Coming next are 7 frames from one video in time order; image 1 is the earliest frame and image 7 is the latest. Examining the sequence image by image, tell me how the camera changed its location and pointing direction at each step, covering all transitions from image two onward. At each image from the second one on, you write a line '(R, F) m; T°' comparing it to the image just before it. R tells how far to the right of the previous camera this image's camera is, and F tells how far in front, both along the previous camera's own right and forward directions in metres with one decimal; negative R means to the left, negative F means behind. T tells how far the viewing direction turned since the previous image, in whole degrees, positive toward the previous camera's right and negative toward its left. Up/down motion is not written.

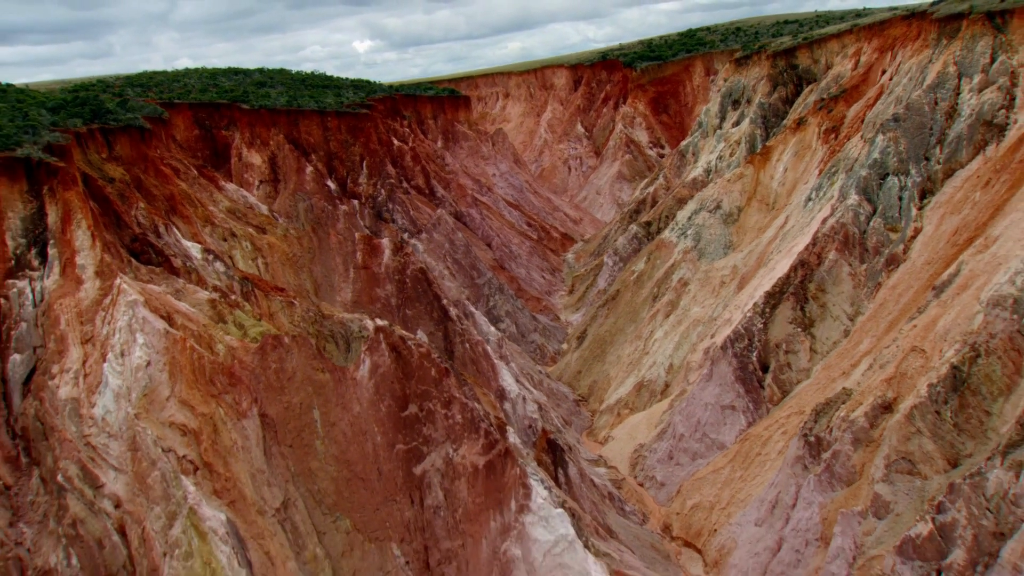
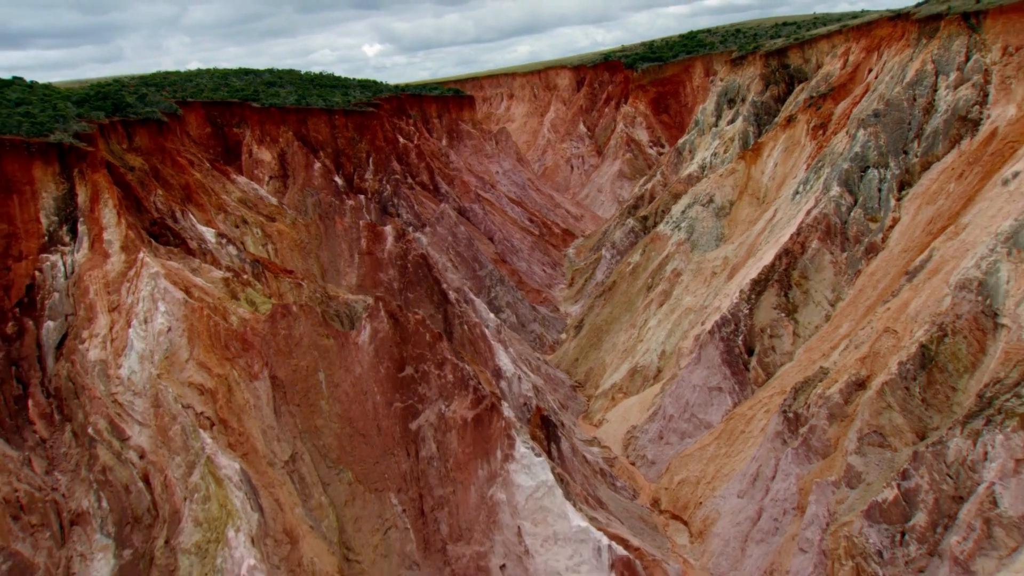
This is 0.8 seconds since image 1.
(+0.3, -1.1) m; -1°
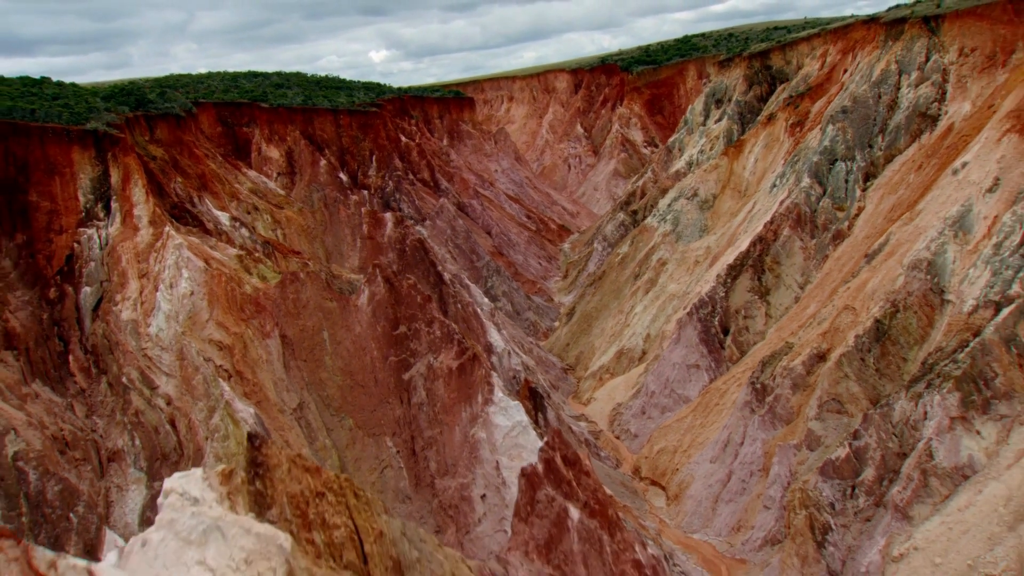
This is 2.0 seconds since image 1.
(+0.4, -1.6) m; 0°
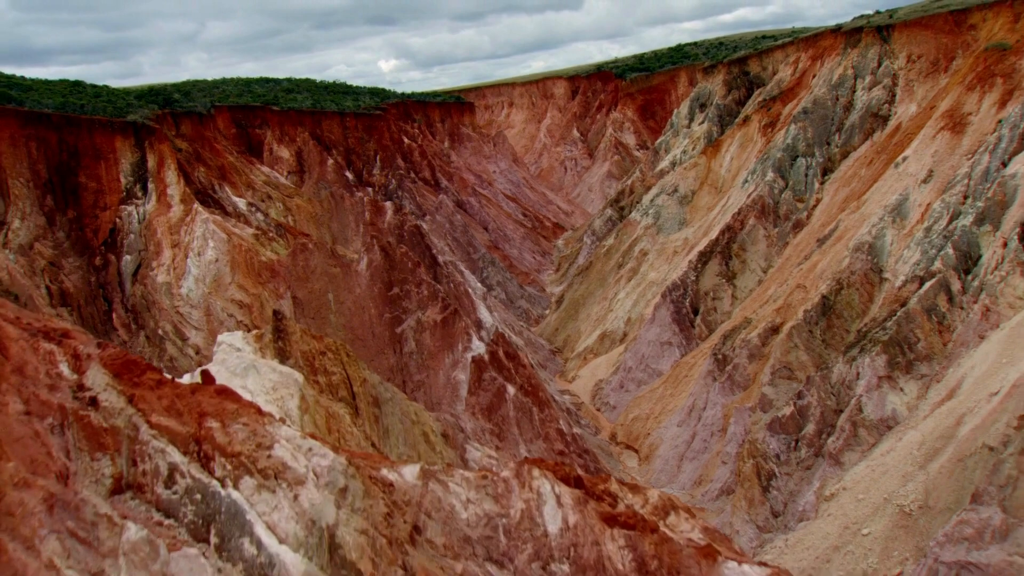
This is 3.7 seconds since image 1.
(+0.6, -2.3) m; -1°
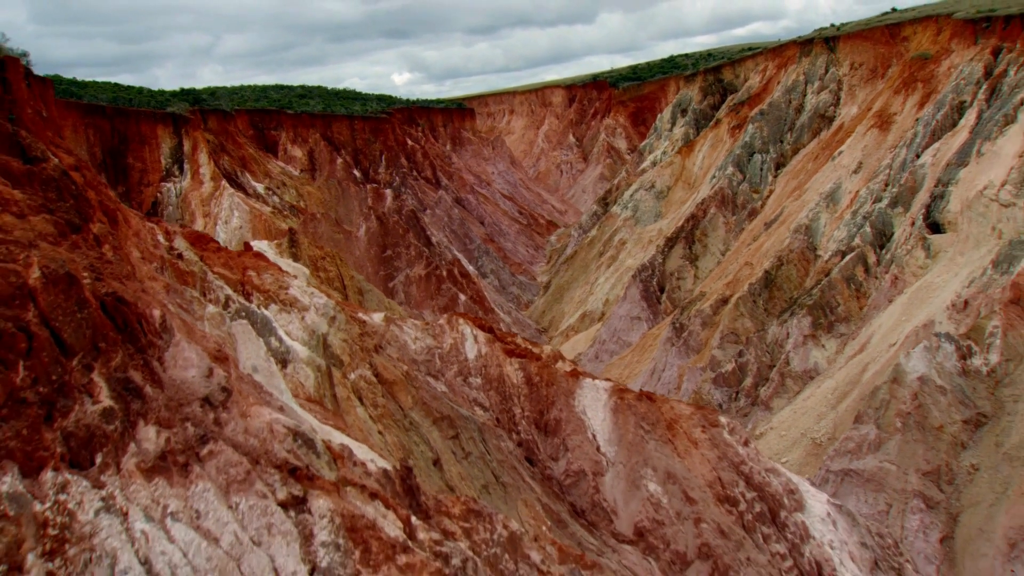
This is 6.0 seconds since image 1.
(+0.8, -3.2) m; -1°
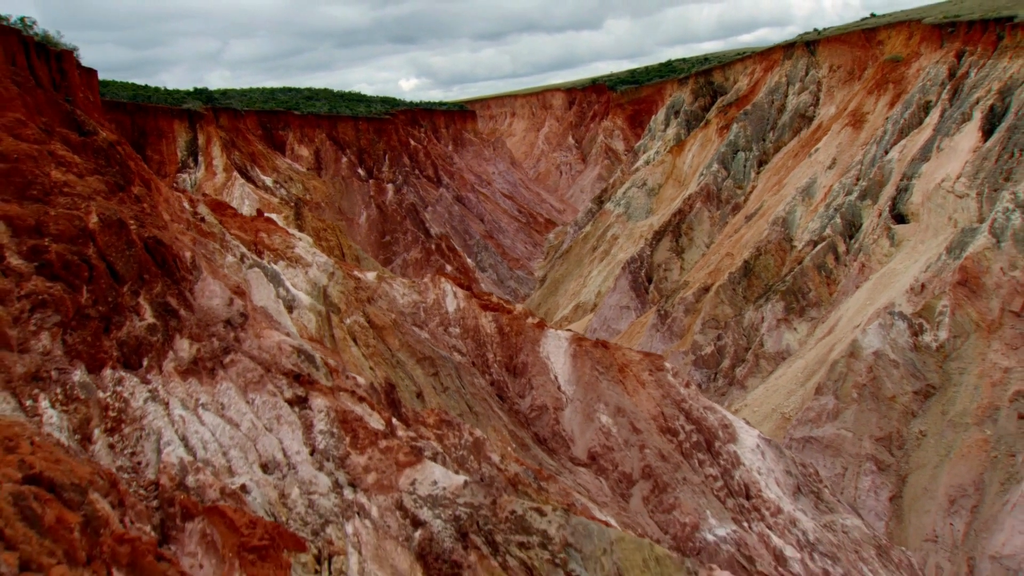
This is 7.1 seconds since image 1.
(+0.4, -1.5) m; 0°
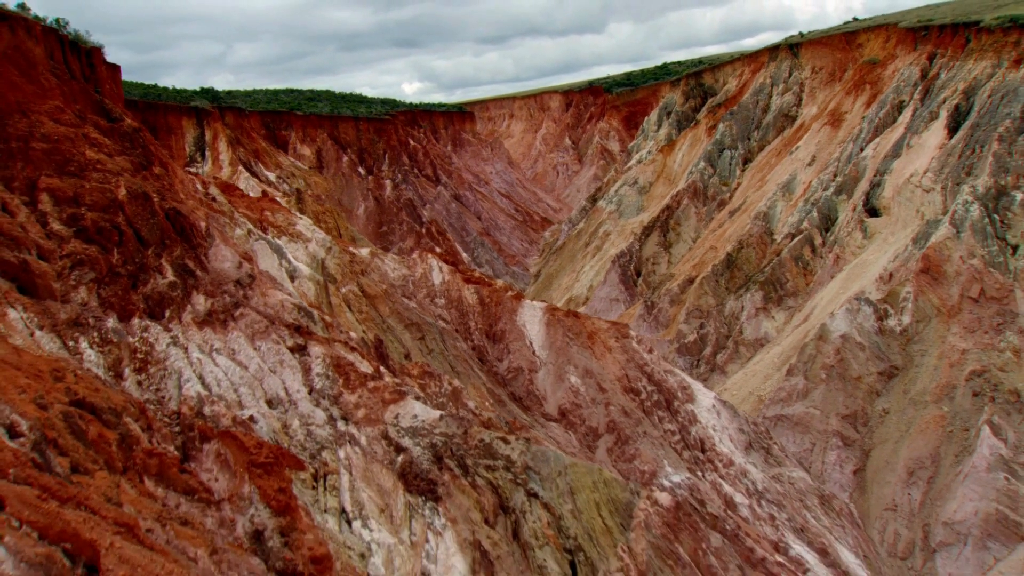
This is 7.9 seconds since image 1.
(+0.3, -1.1) m; 0°
